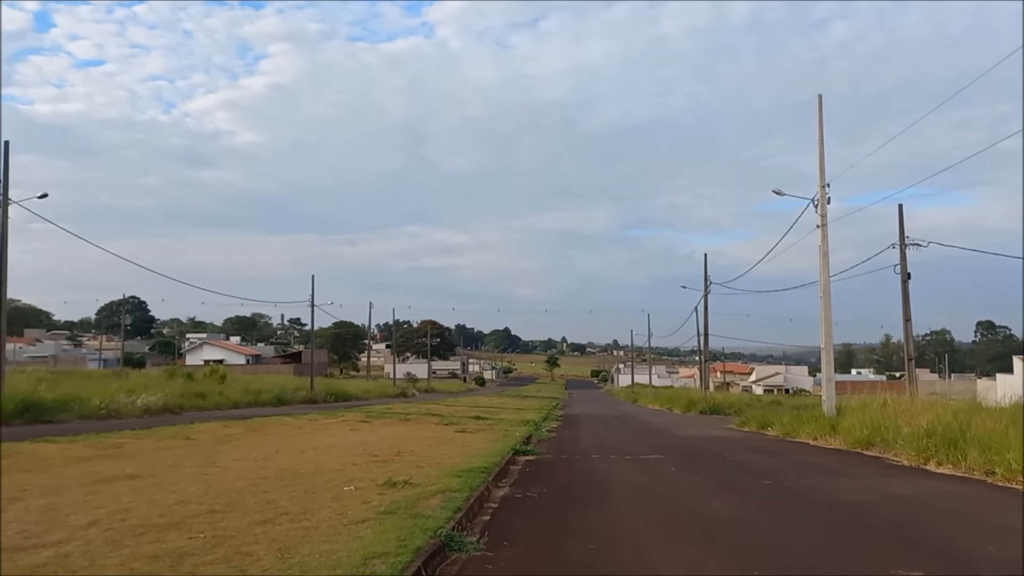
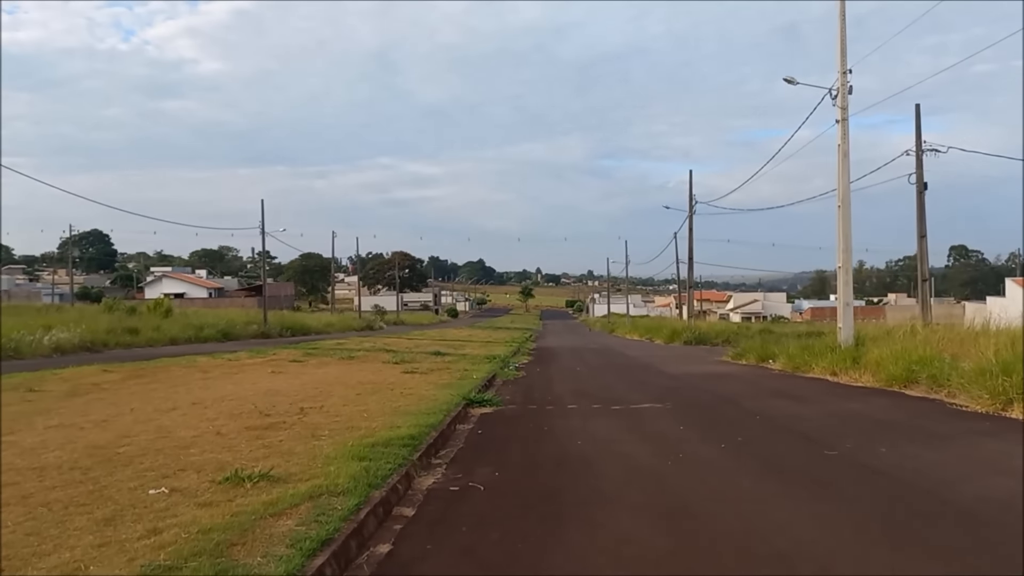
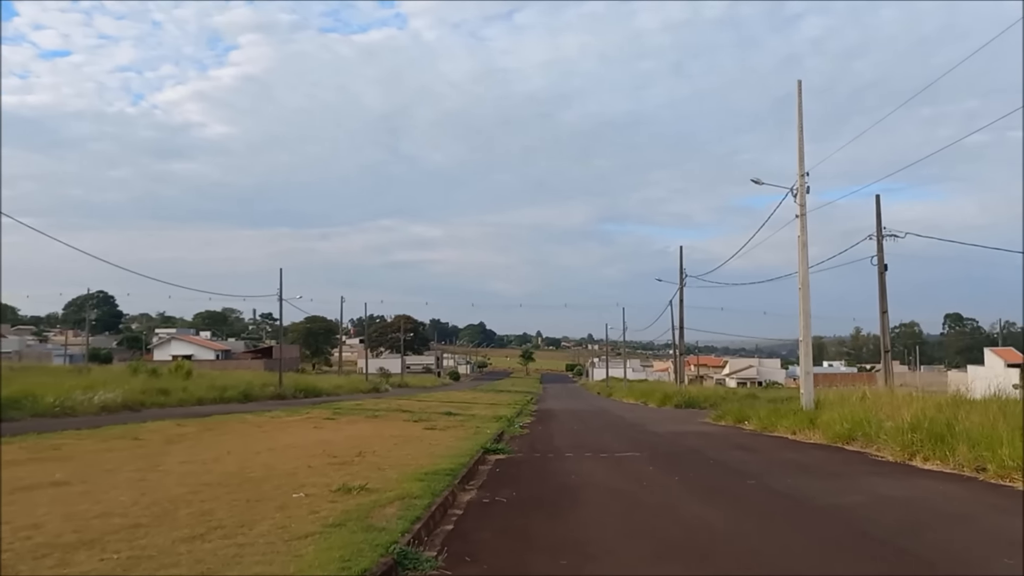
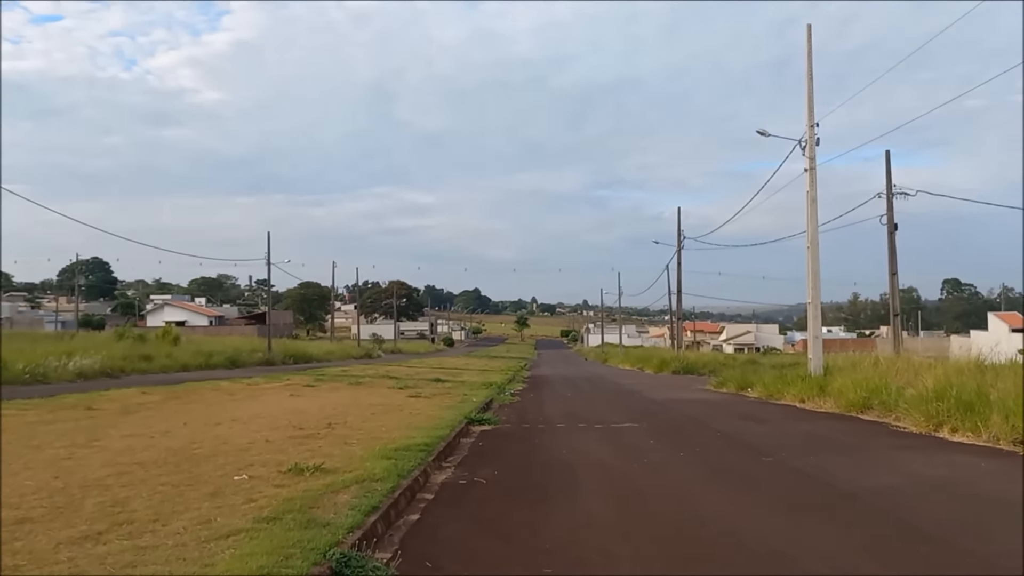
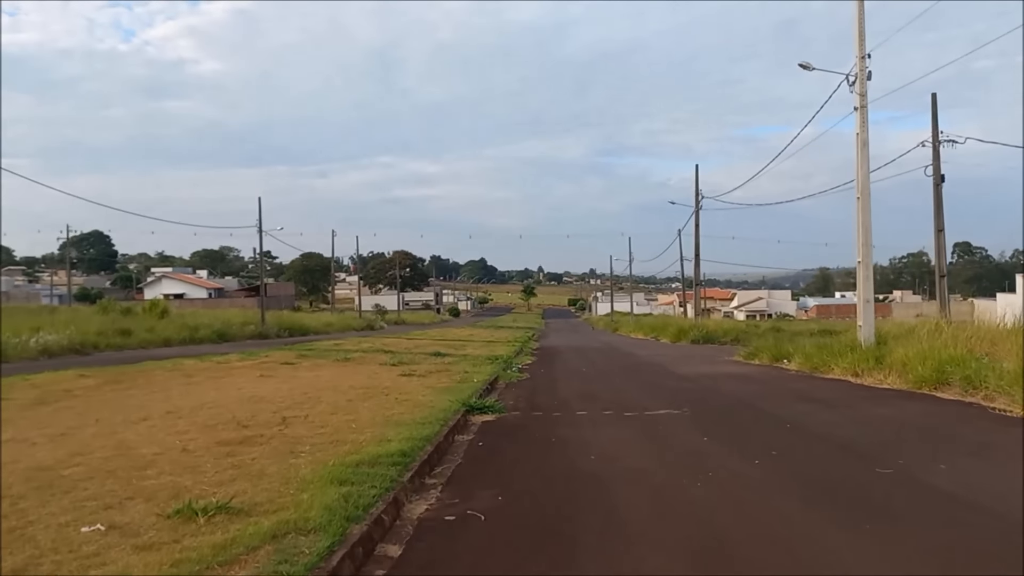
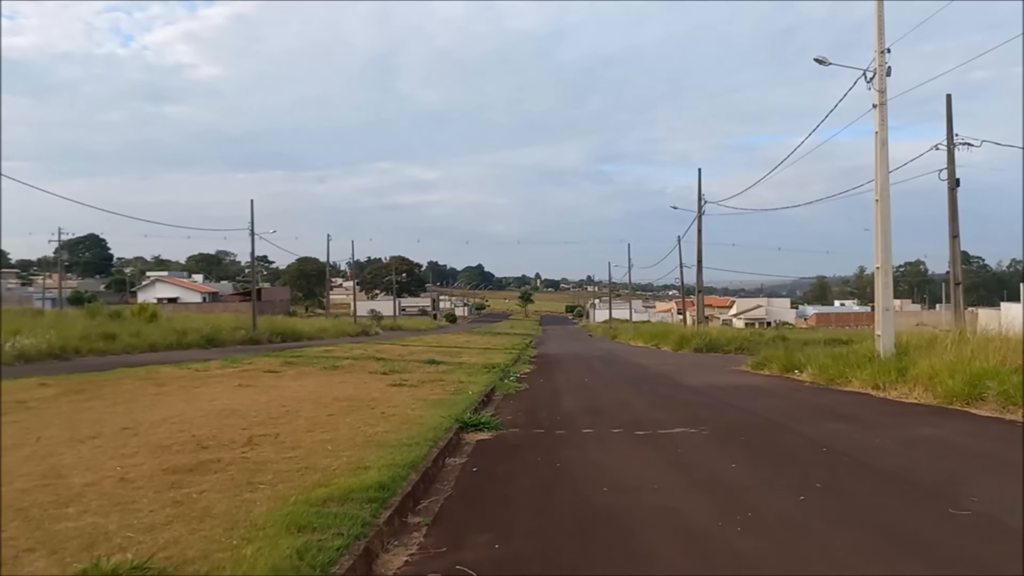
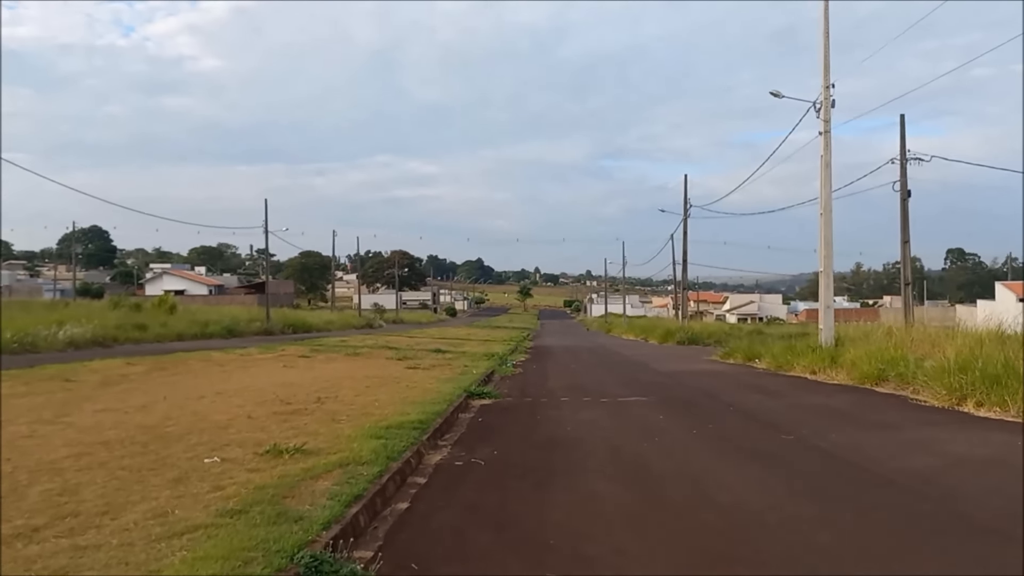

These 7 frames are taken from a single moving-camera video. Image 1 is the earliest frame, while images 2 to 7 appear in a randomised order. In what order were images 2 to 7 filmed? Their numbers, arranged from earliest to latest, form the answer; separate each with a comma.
3, 4, 7, 2, 5, 6
